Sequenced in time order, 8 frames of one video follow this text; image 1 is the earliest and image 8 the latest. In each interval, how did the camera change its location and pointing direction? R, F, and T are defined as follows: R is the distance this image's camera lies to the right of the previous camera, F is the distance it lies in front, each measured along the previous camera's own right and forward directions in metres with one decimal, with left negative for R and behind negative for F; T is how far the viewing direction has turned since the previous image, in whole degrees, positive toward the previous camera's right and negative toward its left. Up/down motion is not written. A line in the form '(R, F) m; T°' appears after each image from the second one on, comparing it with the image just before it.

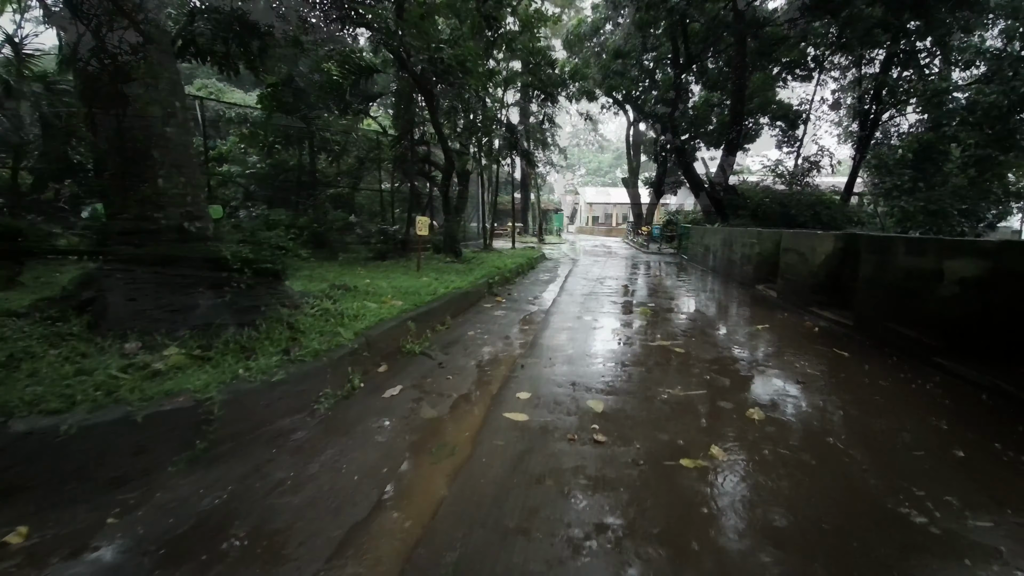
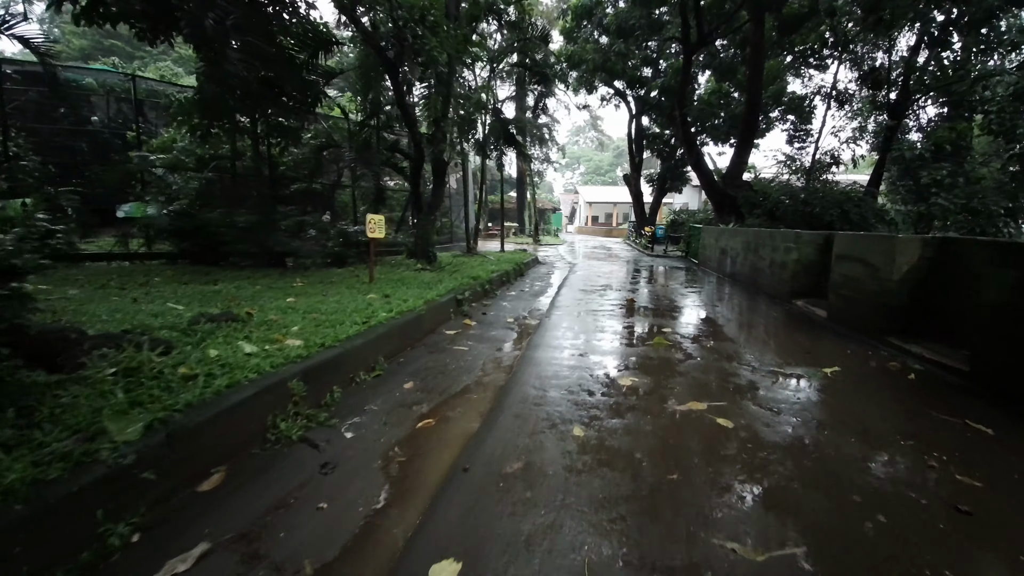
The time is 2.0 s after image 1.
(+0.3, +1.6) m; 0°
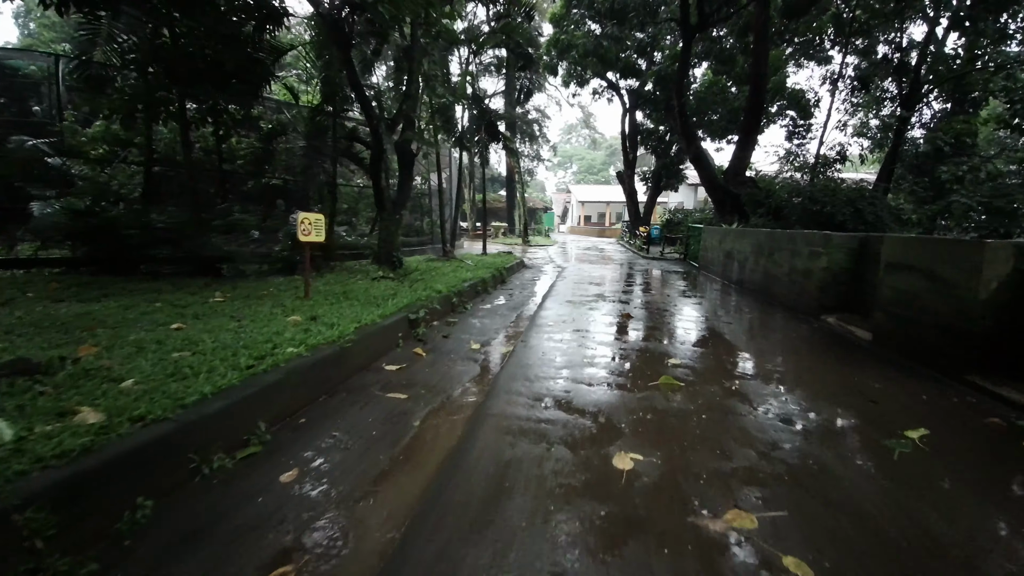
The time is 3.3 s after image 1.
(+0.3, +1.2) m; +1°
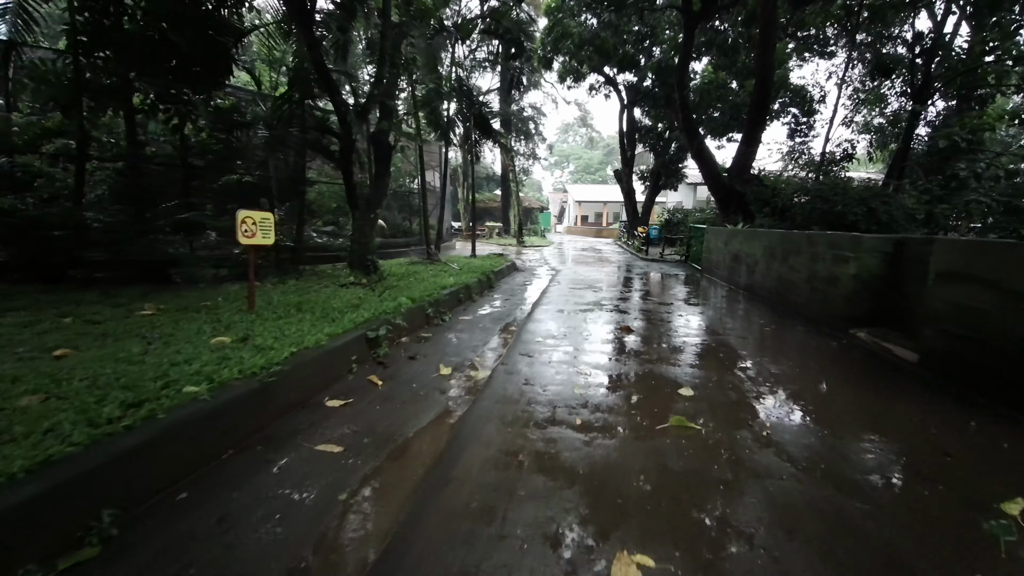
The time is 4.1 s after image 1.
(+0.1, +0.7) m; 0°
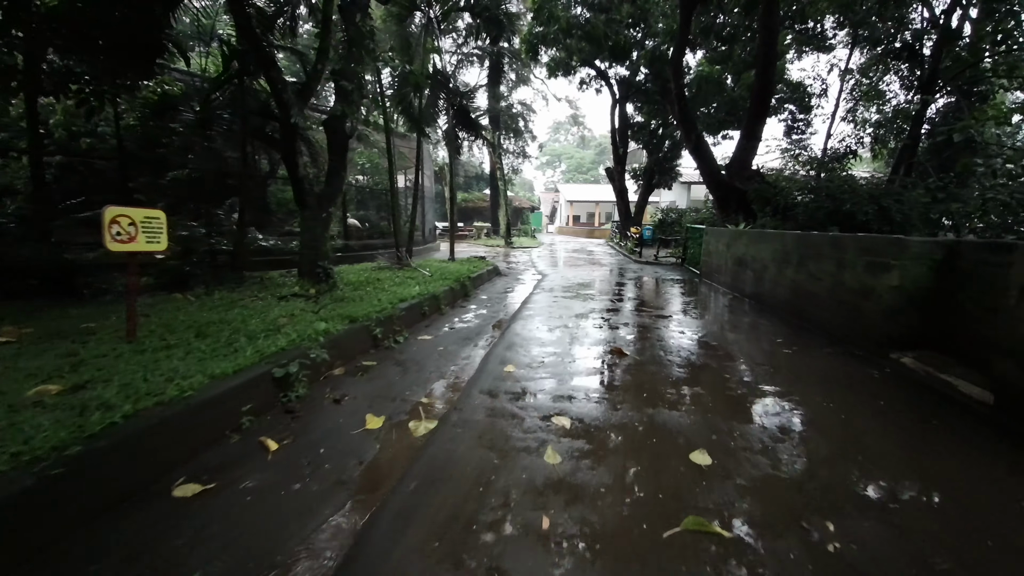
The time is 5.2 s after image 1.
(+0.2, +0.9) m; +1°
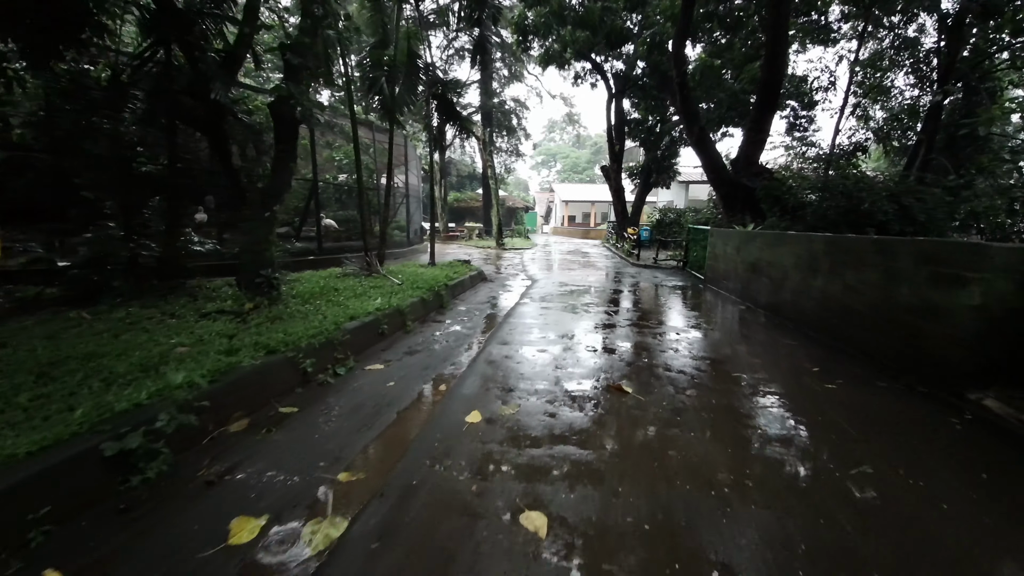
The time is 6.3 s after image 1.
(+0.2, +0.9) m; 0°
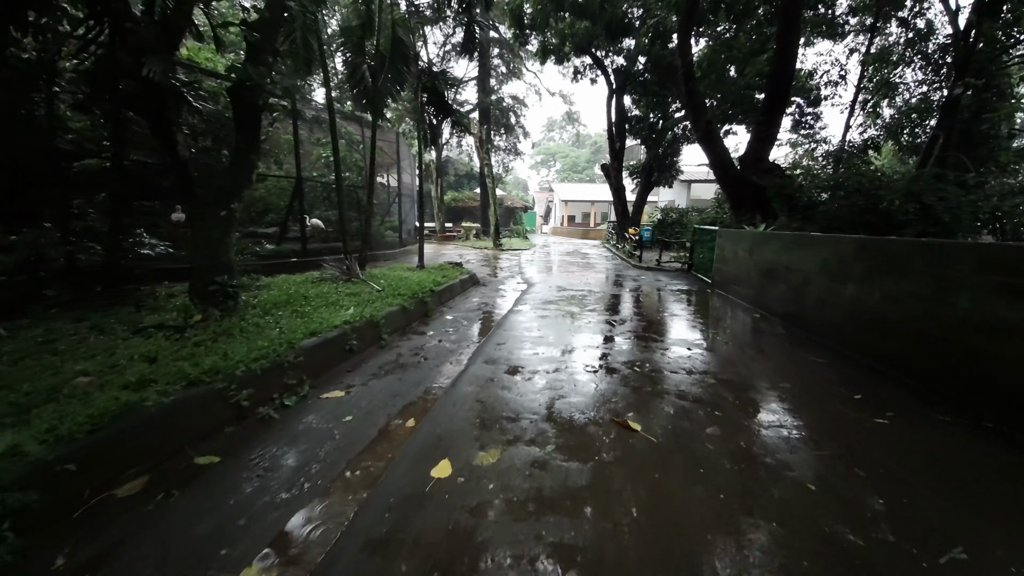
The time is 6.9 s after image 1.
(+0.1, +0.6) m; 0°
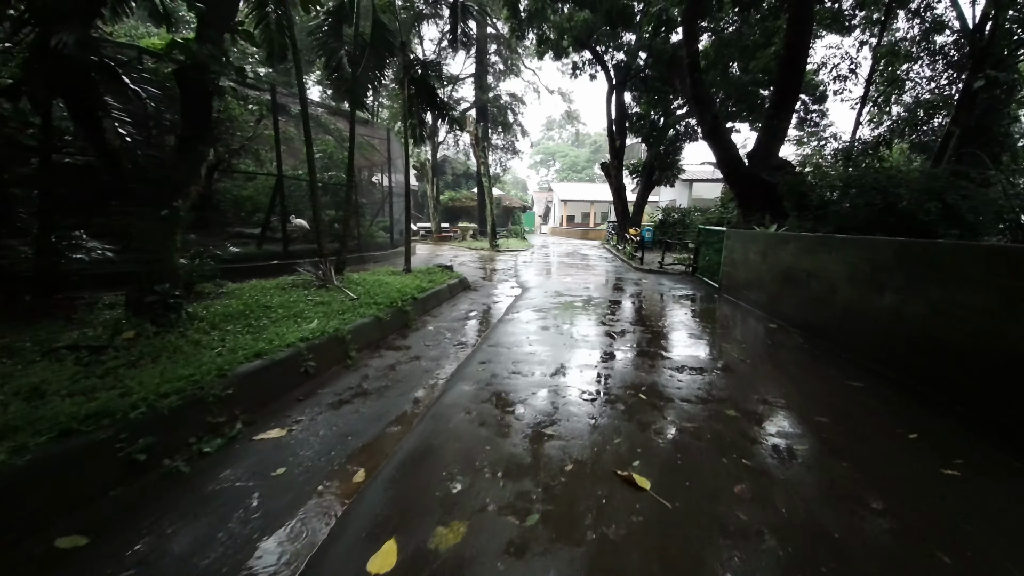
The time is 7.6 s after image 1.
(+0.1, +0.6) m; 0°
